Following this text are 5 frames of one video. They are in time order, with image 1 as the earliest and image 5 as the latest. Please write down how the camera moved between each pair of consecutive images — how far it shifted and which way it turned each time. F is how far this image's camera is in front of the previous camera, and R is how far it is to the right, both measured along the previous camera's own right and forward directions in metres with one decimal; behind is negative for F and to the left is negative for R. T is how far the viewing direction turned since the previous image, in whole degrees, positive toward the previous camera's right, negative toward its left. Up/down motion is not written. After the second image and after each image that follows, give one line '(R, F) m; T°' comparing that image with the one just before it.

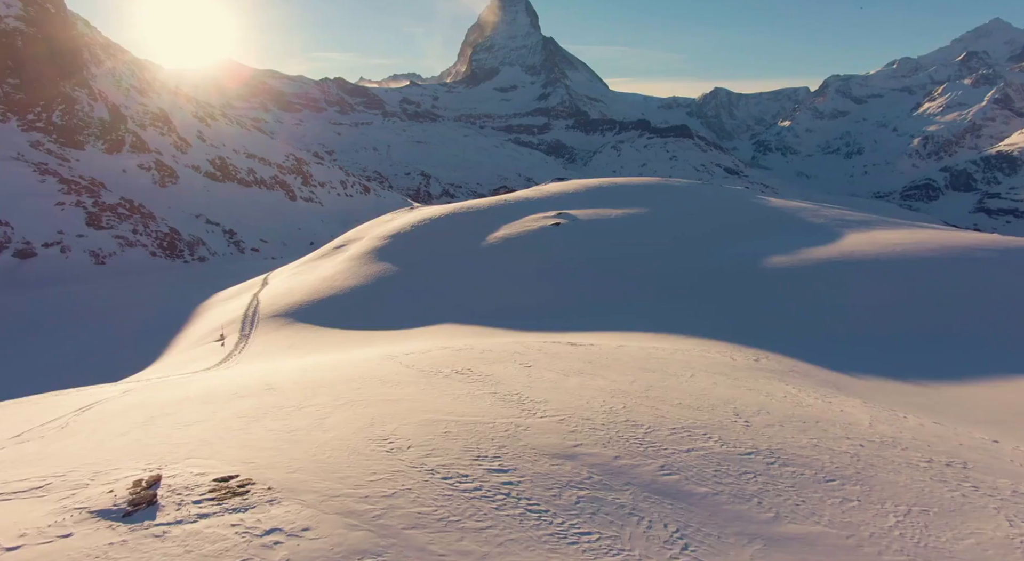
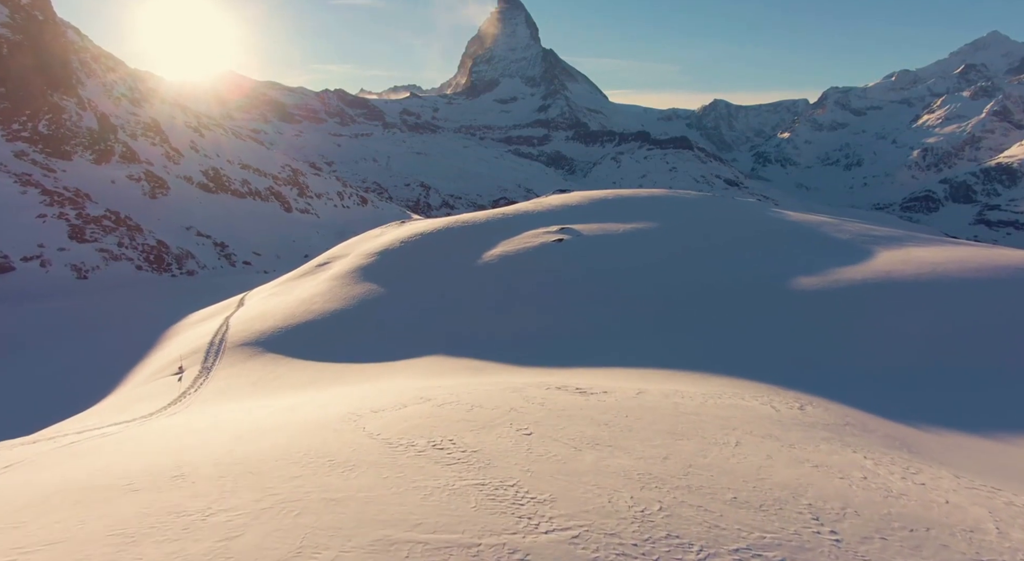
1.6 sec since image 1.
(+0.1, +3.3) m; 0°
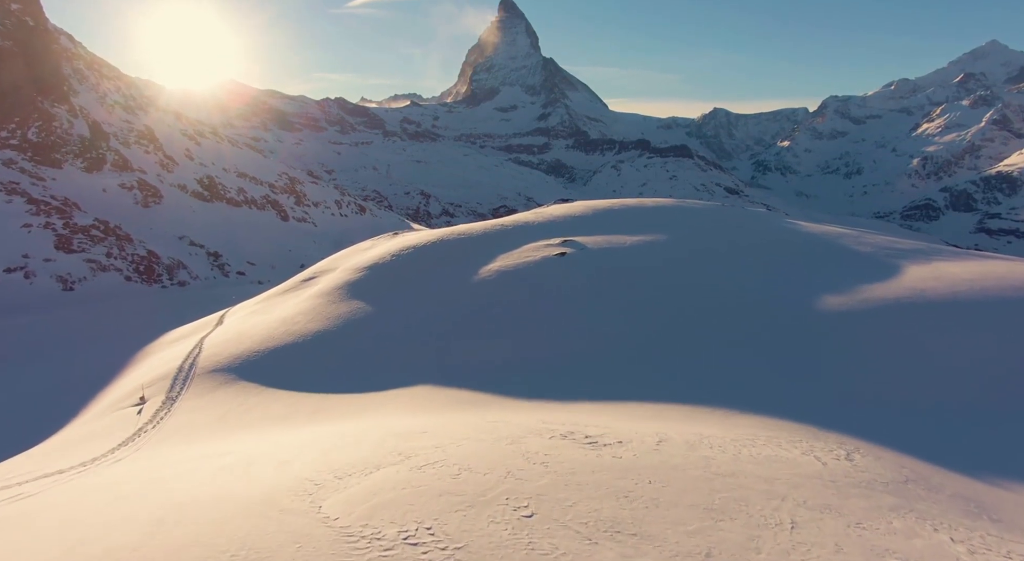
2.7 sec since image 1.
(+0.1, +2.5) m; 0°
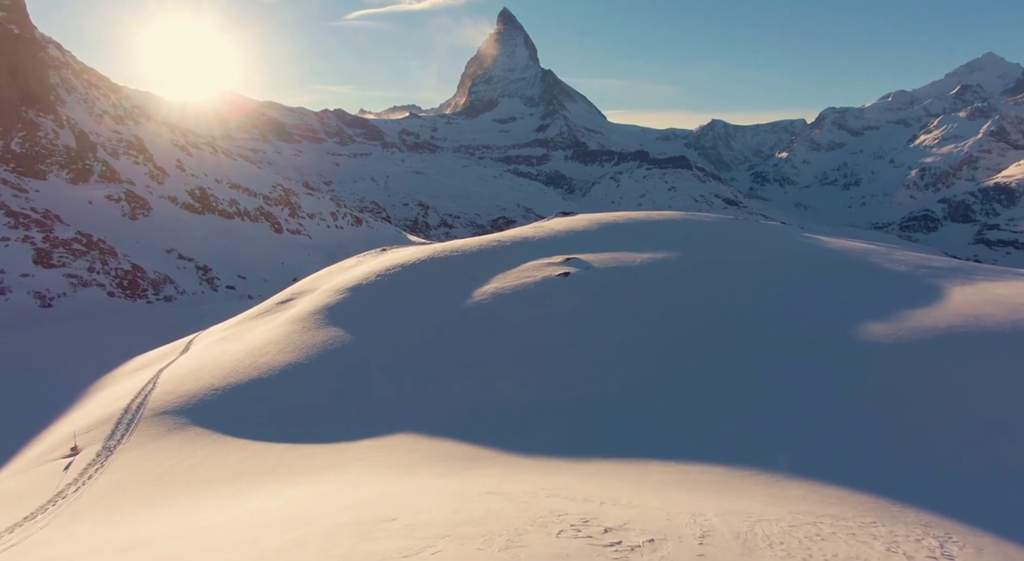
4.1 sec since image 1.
(0.0, +3.3) m; 0°
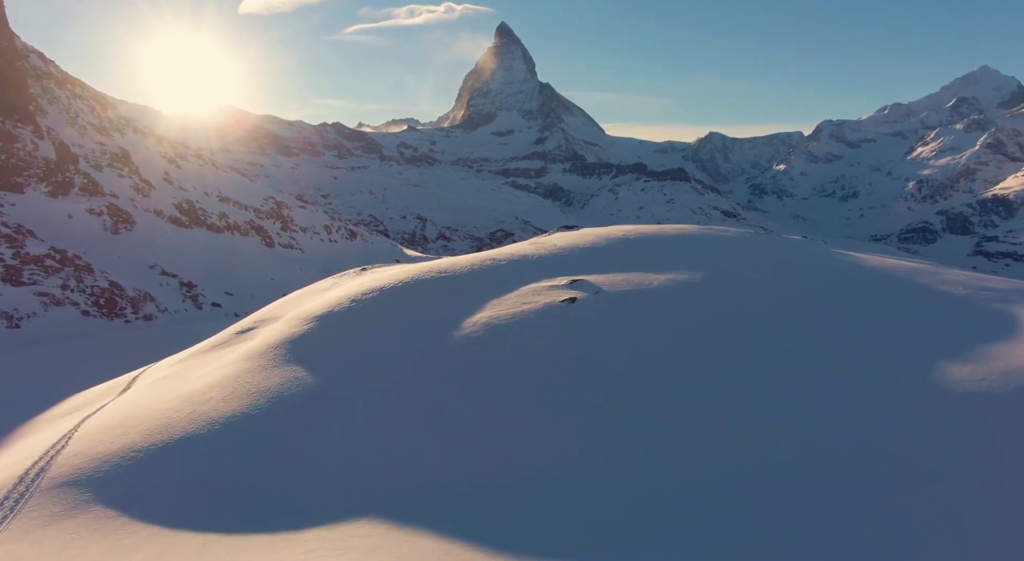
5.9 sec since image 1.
(+0.1, +4.3) m; 0°
